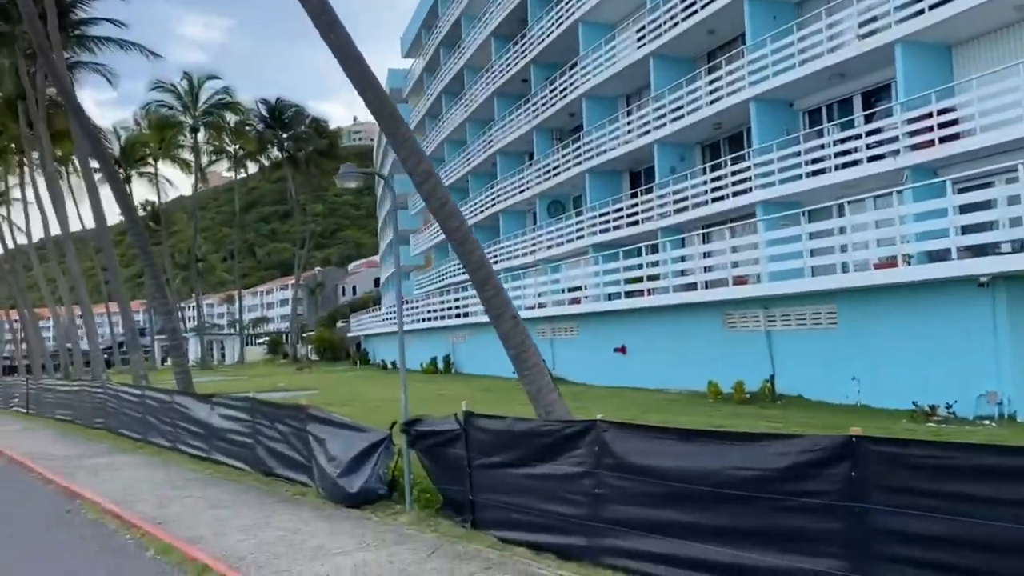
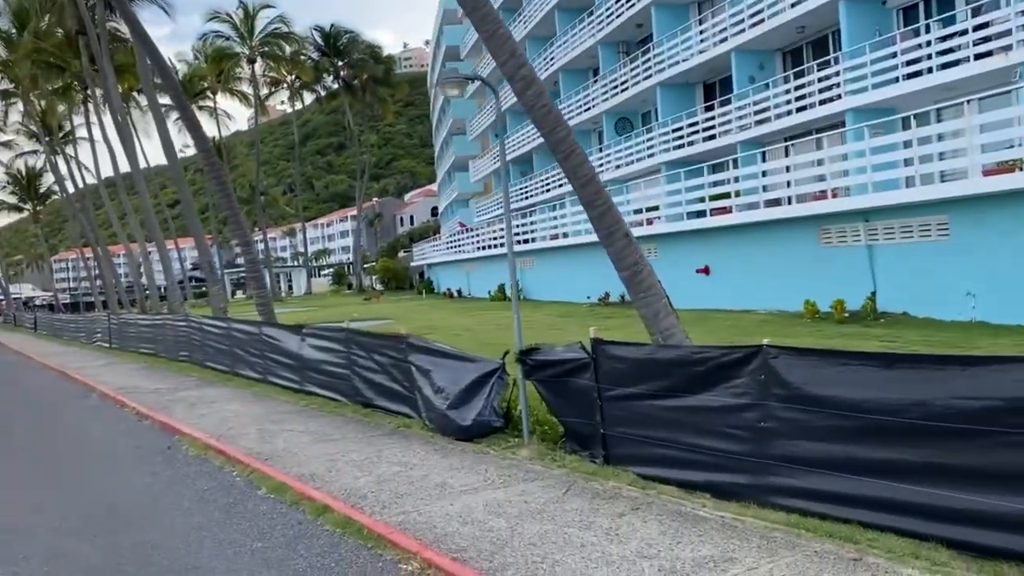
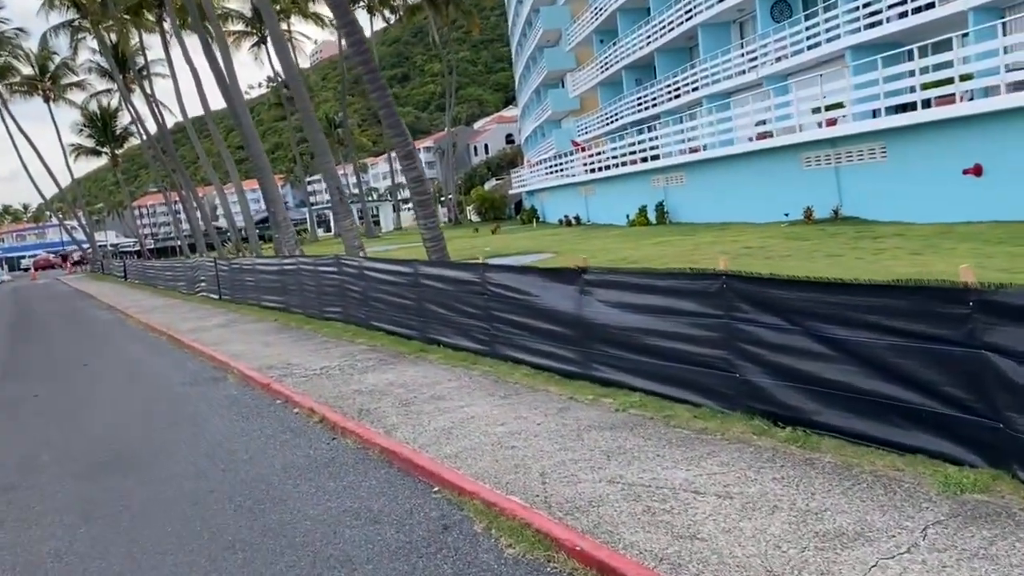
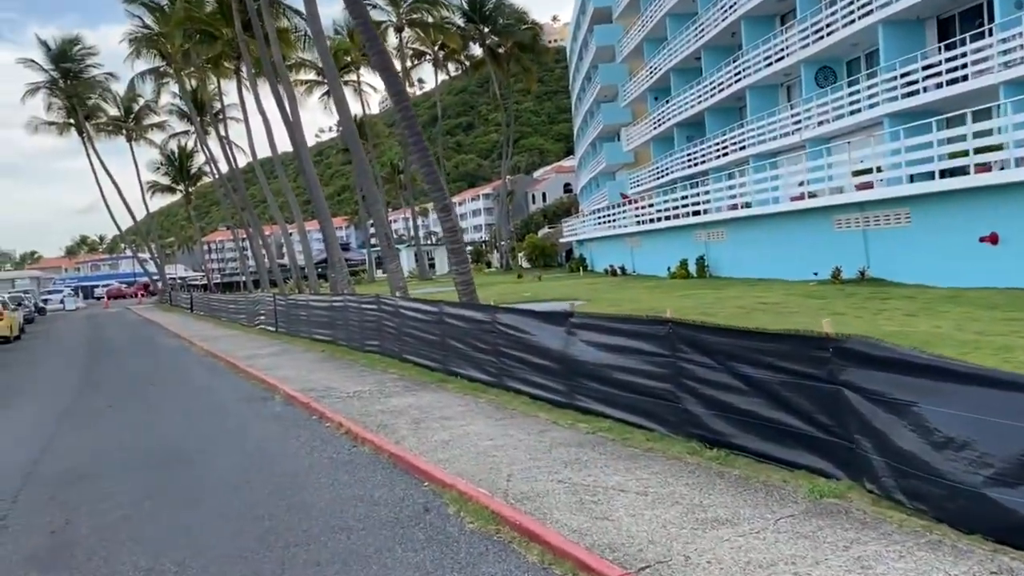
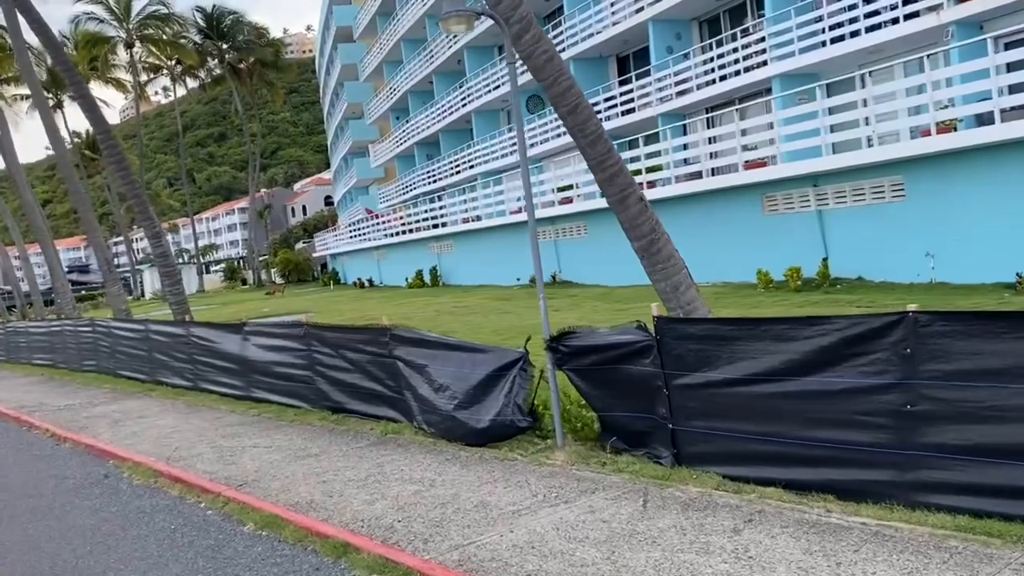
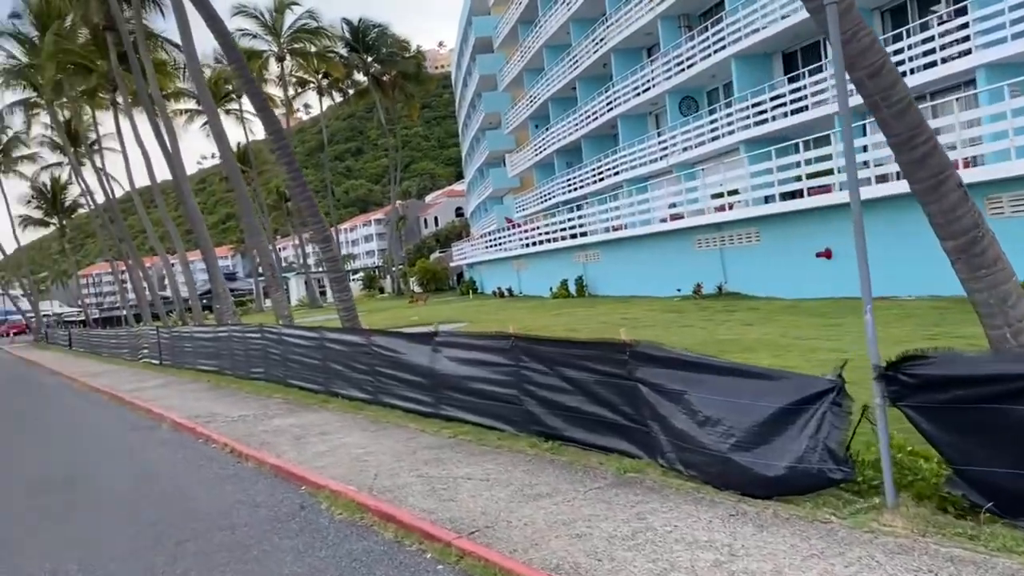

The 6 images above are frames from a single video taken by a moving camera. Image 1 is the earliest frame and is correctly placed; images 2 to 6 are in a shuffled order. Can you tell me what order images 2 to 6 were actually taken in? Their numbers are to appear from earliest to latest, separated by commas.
2, 5, 6, 4, 3
